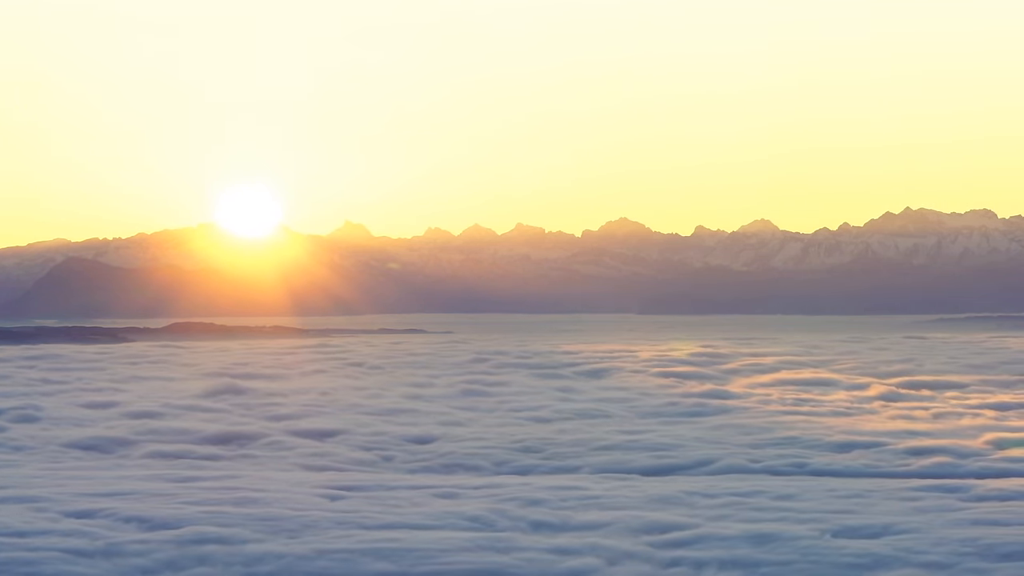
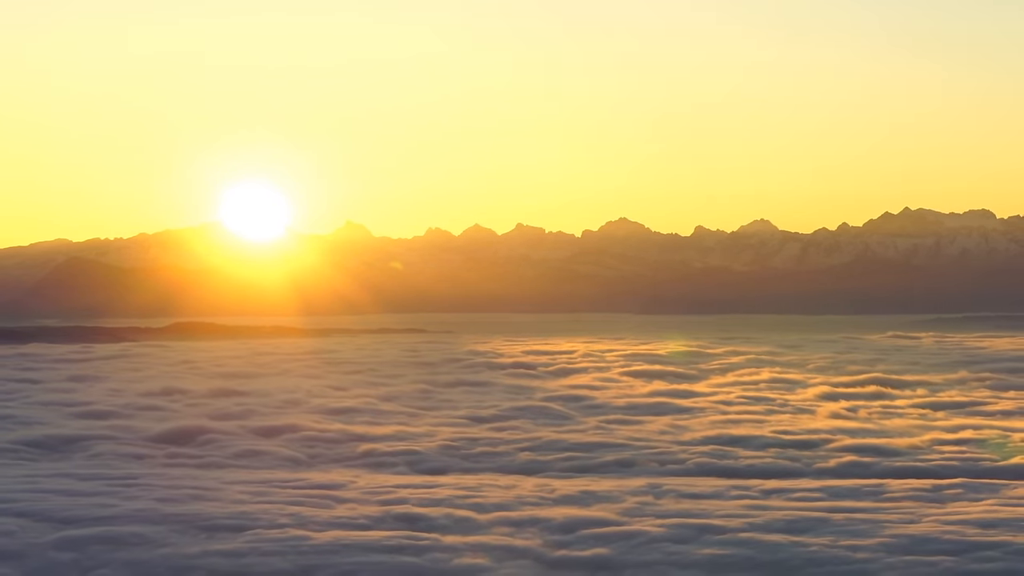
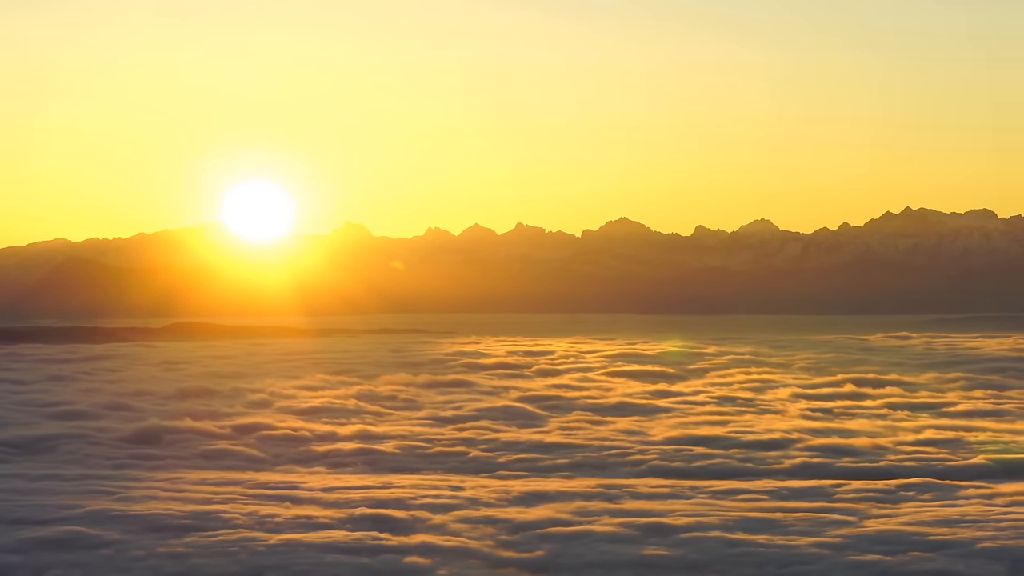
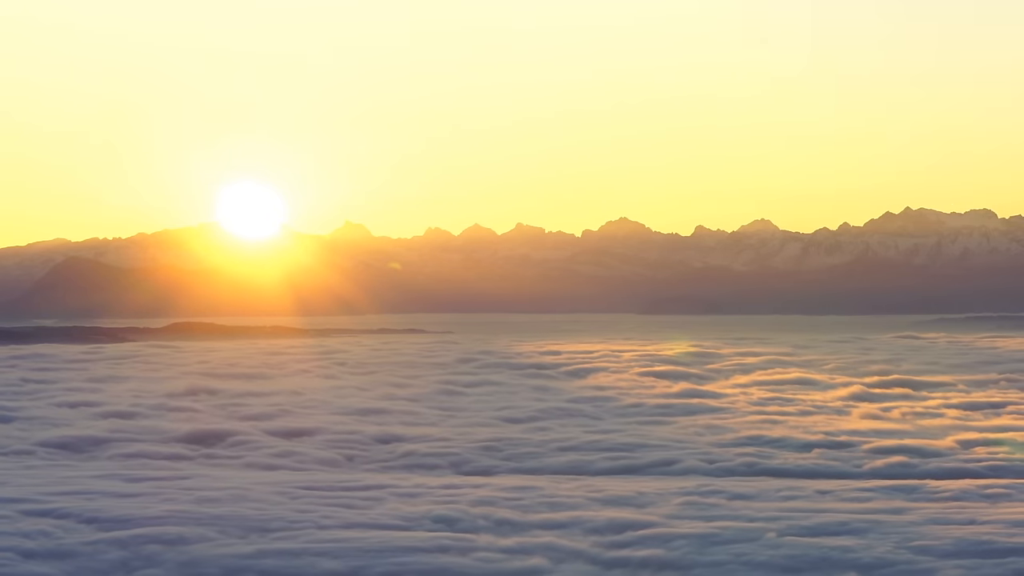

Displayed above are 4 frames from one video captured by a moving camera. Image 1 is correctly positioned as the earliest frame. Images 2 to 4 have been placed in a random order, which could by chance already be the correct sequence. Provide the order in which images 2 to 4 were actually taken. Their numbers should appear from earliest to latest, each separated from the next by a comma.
4, 2, 3
